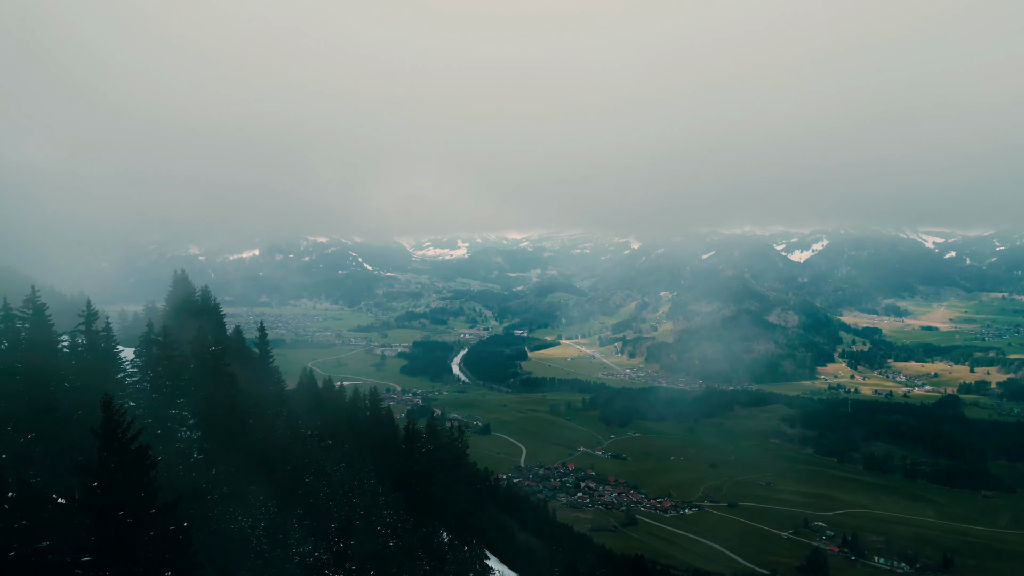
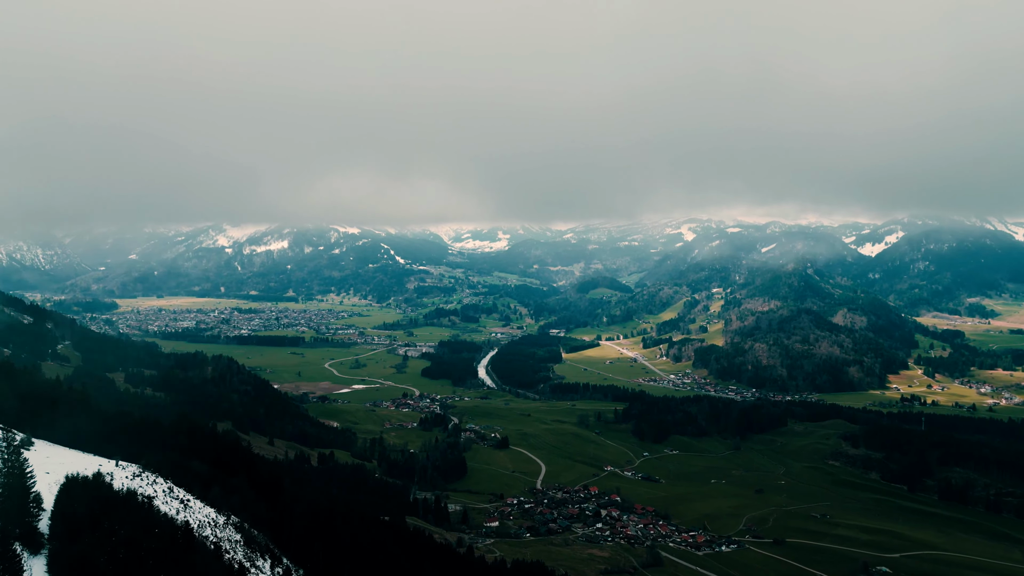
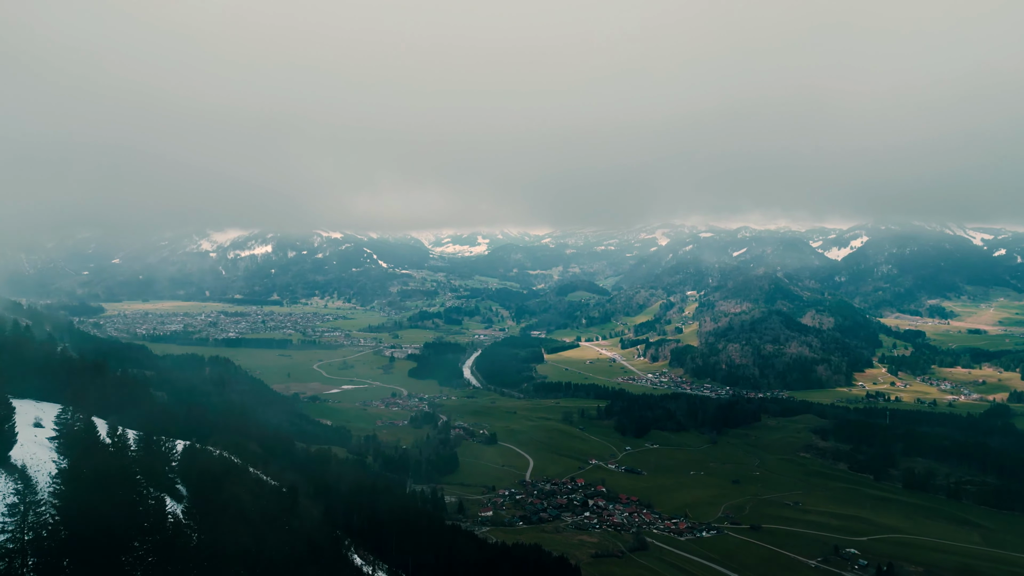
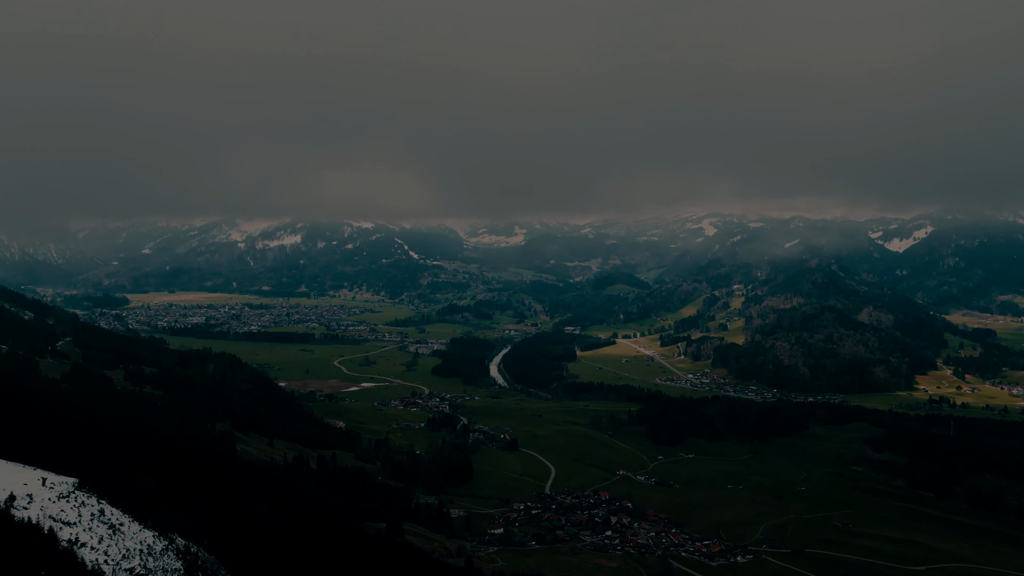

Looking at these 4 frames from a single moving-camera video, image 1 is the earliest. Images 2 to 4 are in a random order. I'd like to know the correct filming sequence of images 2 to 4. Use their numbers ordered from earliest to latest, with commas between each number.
3, 2, 4
